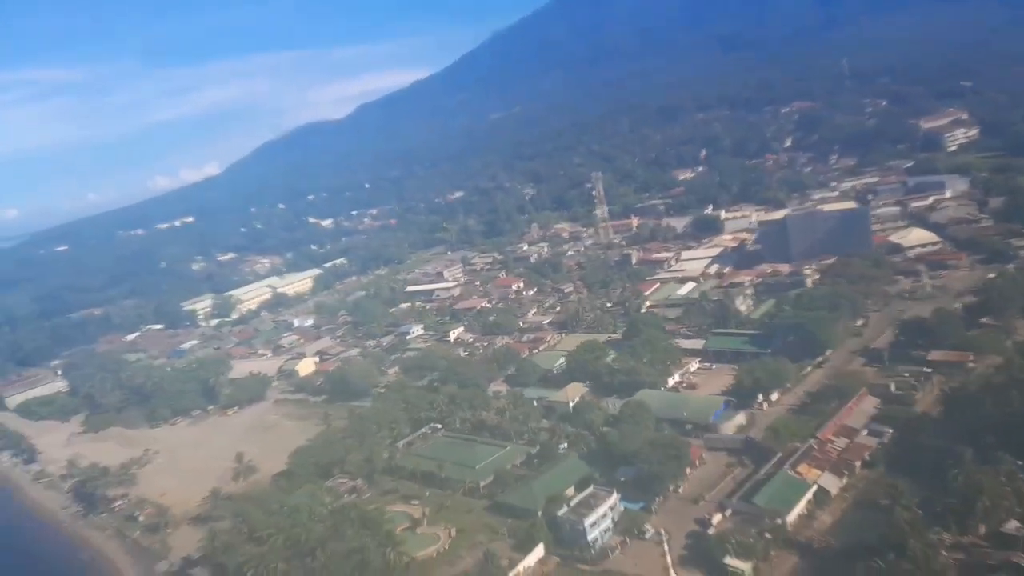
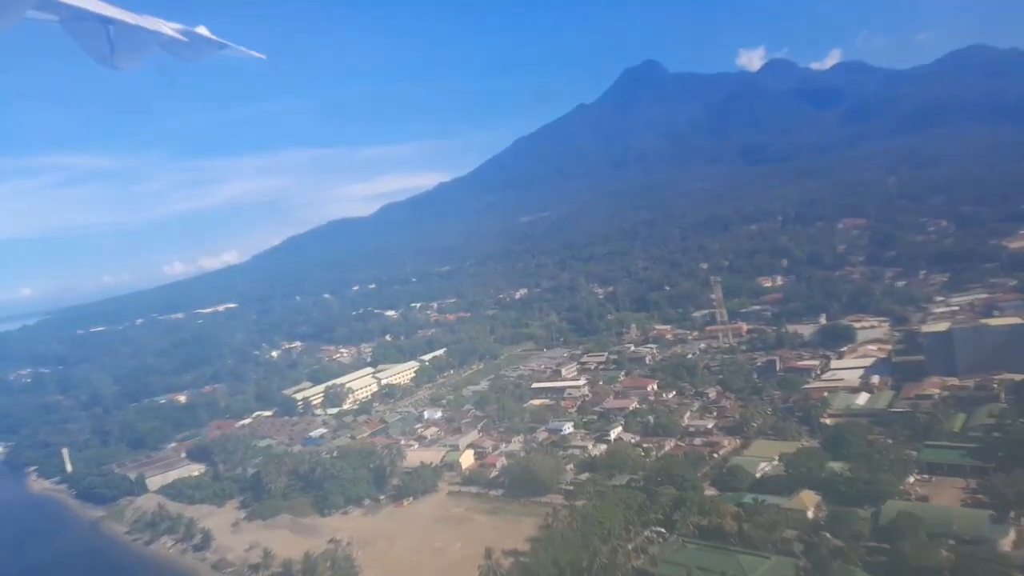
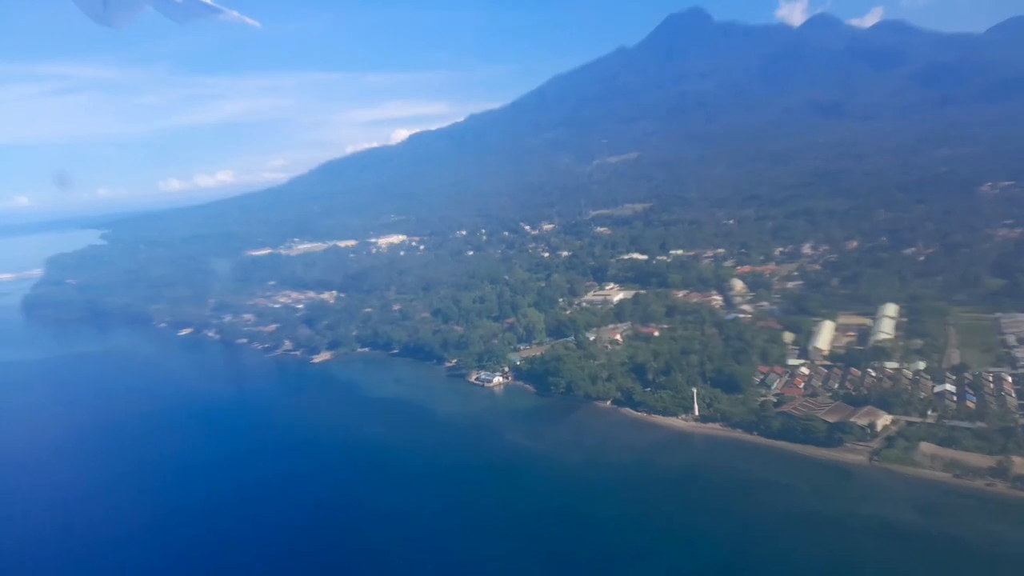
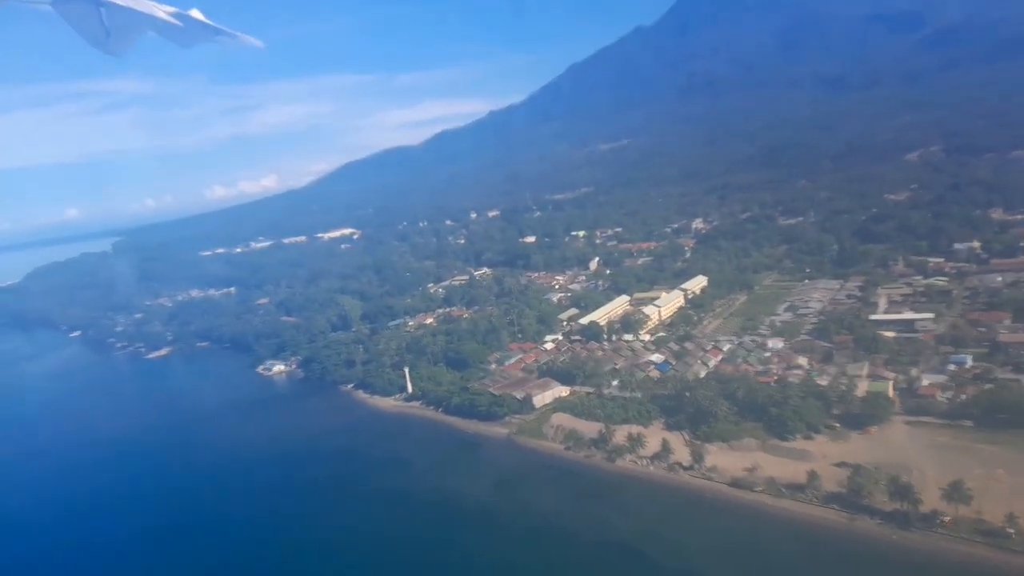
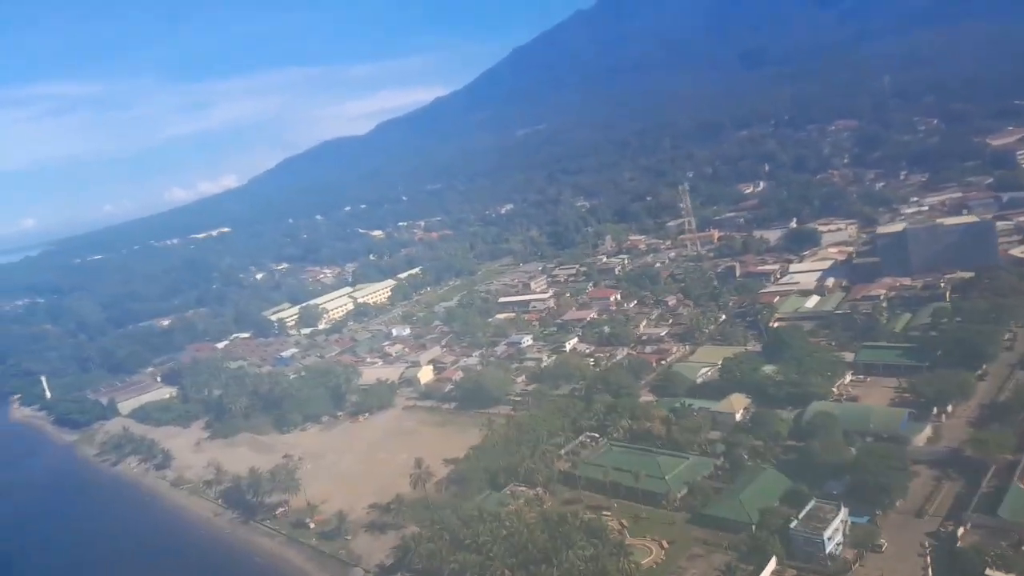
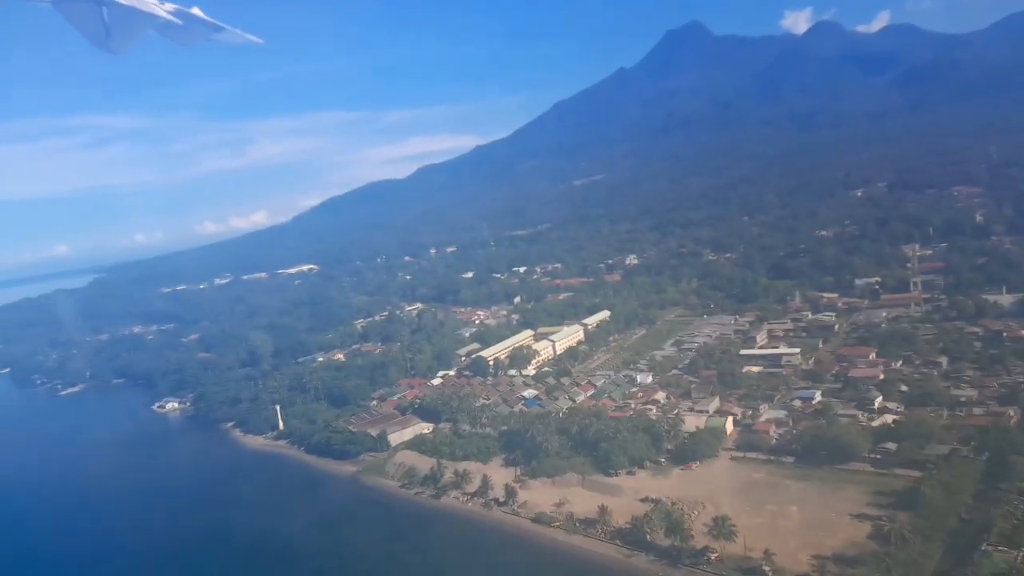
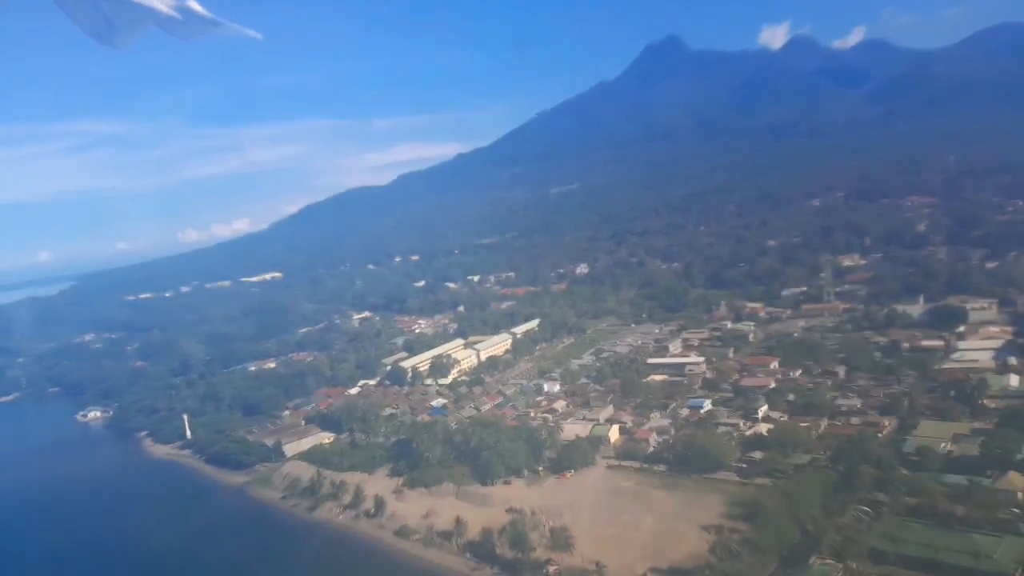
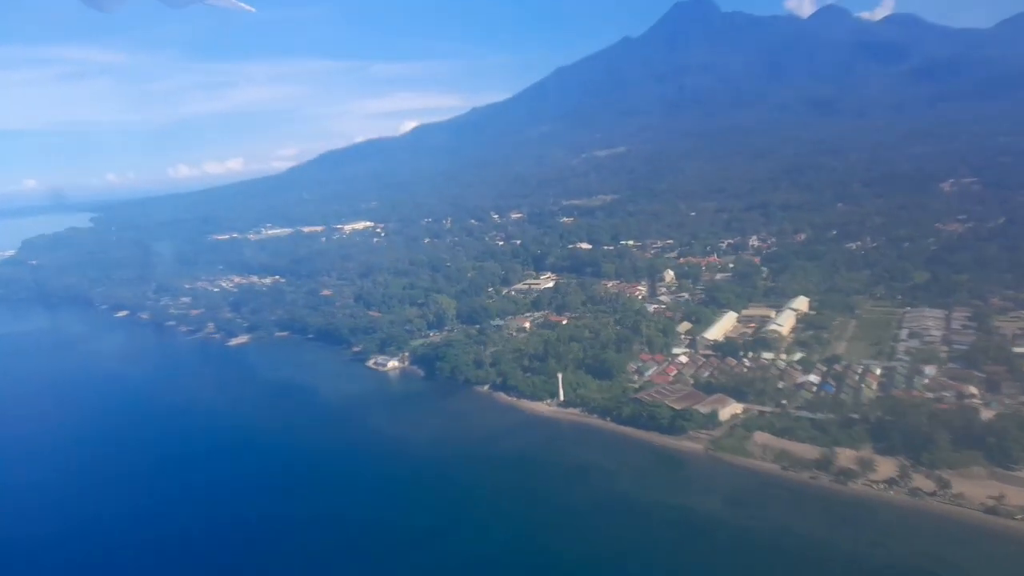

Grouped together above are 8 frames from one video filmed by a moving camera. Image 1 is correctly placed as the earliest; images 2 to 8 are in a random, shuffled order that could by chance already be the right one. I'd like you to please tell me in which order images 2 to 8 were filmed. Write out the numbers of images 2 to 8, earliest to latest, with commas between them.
5, 2, 7, 6, 4, 8, 3
